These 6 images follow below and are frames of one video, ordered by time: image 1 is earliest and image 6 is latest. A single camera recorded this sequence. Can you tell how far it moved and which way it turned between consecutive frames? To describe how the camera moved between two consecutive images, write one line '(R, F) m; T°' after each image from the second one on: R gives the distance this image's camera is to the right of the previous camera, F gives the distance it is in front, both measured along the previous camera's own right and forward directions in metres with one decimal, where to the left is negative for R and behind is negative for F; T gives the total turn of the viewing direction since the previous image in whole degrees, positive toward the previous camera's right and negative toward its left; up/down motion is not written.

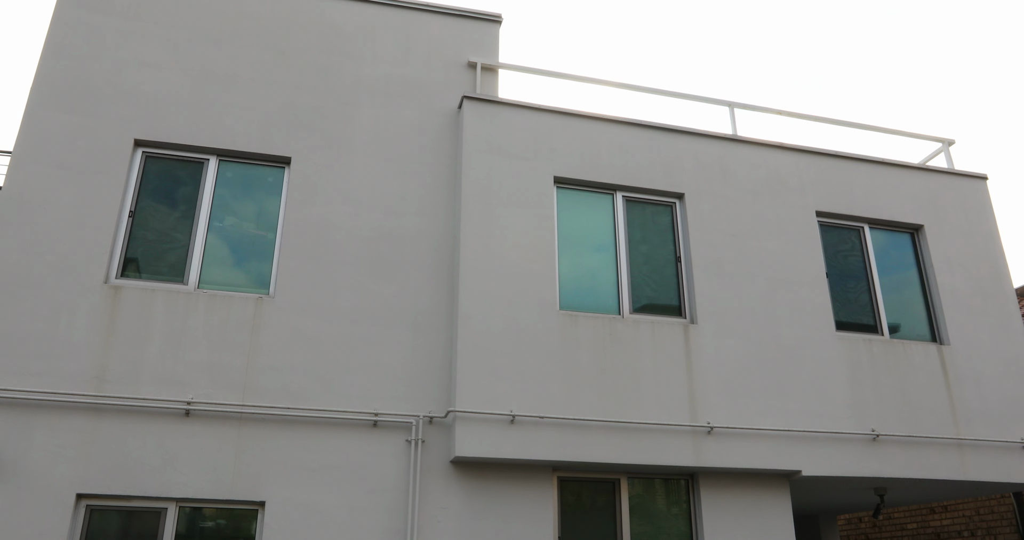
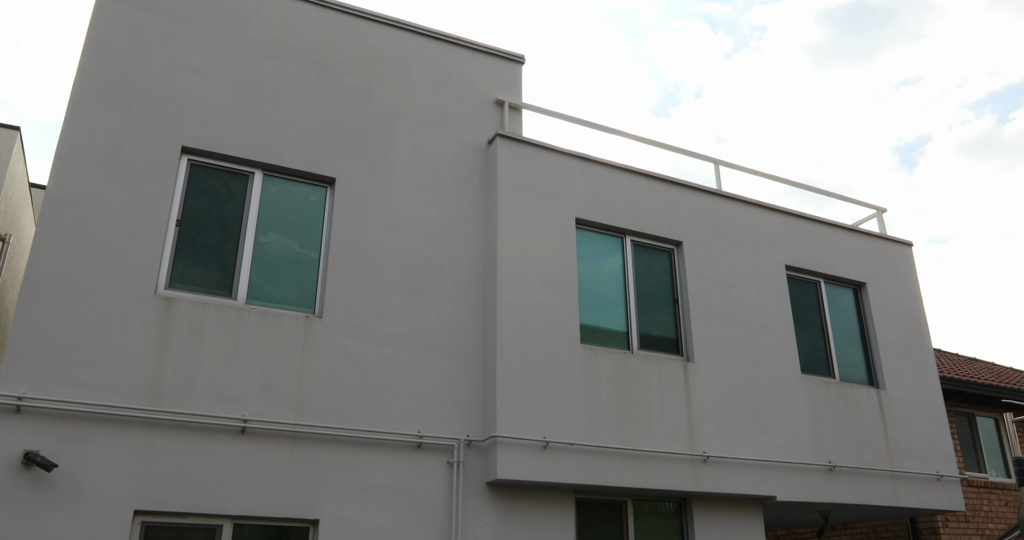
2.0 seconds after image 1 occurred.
(-1.6, -0.3) m; +11°
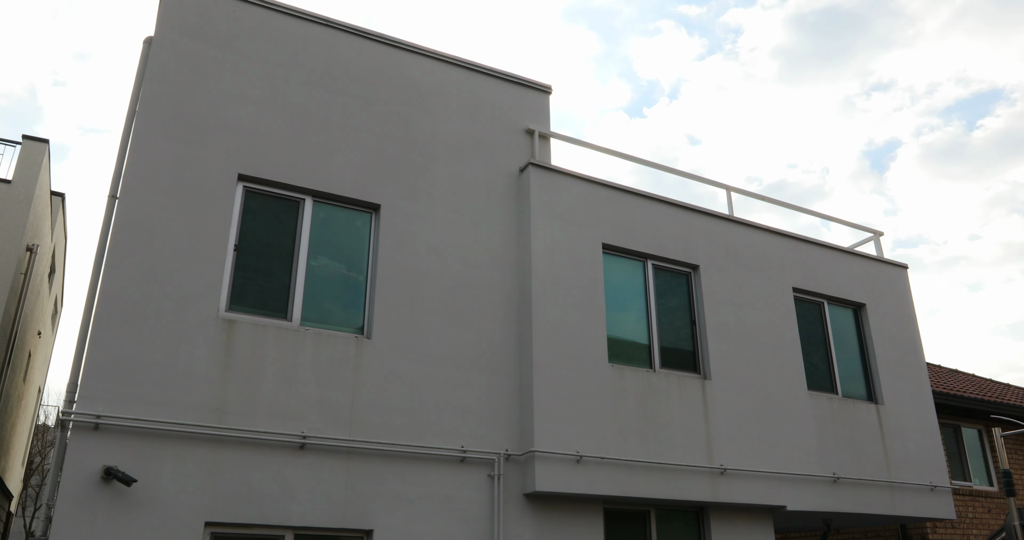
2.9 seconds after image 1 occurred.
(-0.5, -0.4) m; +2°
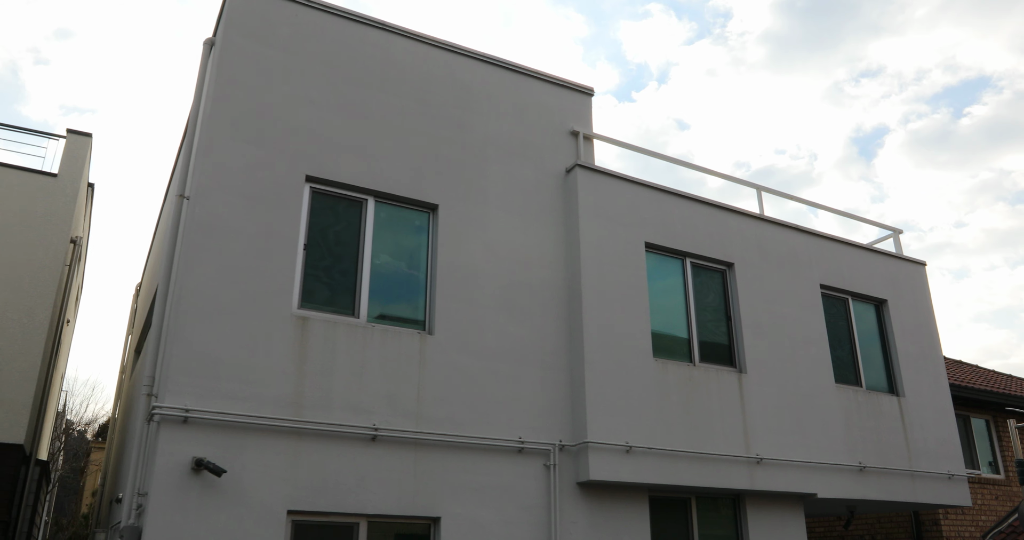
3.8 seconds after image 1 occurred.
(-0.6, -0.3) m; +1°
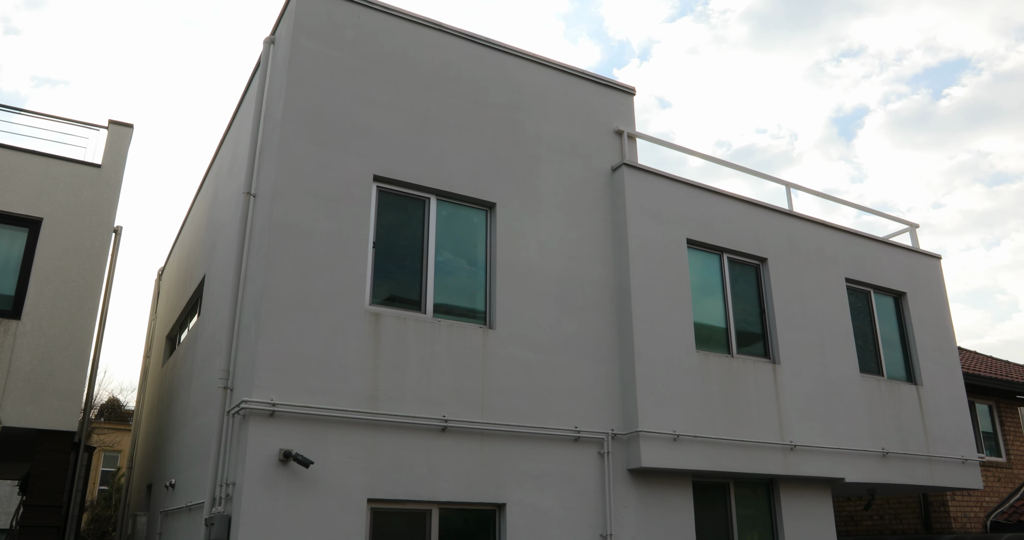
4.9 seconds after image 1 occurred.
(-0.7, -0.3) m; +1°
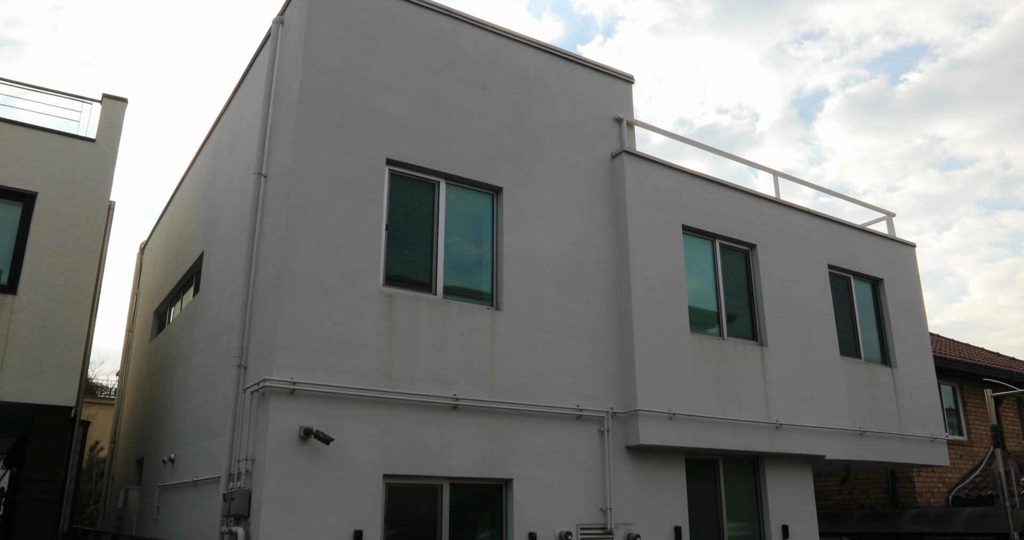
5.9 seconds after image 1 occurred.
(-0.4, -0.2) m; +3°
